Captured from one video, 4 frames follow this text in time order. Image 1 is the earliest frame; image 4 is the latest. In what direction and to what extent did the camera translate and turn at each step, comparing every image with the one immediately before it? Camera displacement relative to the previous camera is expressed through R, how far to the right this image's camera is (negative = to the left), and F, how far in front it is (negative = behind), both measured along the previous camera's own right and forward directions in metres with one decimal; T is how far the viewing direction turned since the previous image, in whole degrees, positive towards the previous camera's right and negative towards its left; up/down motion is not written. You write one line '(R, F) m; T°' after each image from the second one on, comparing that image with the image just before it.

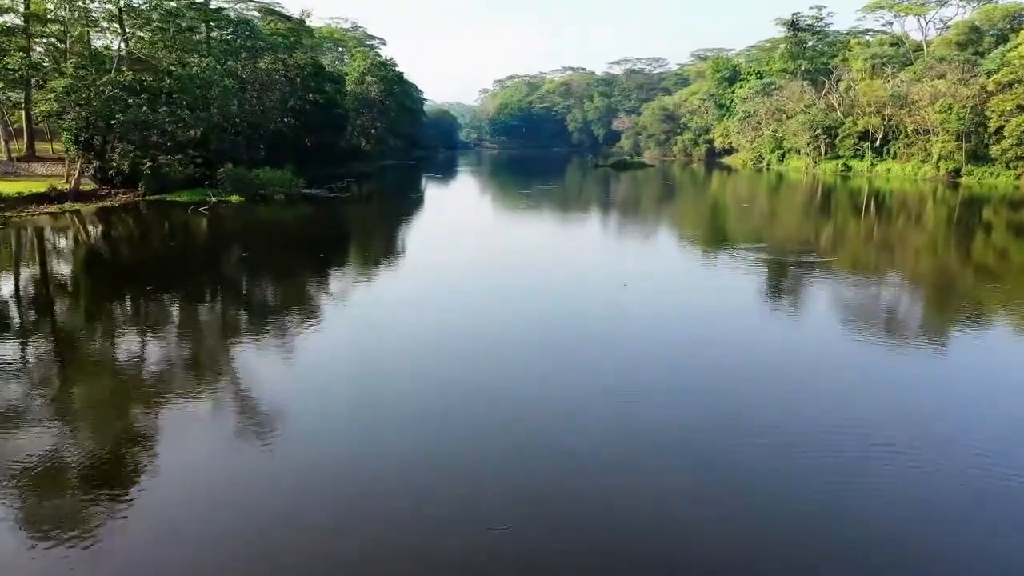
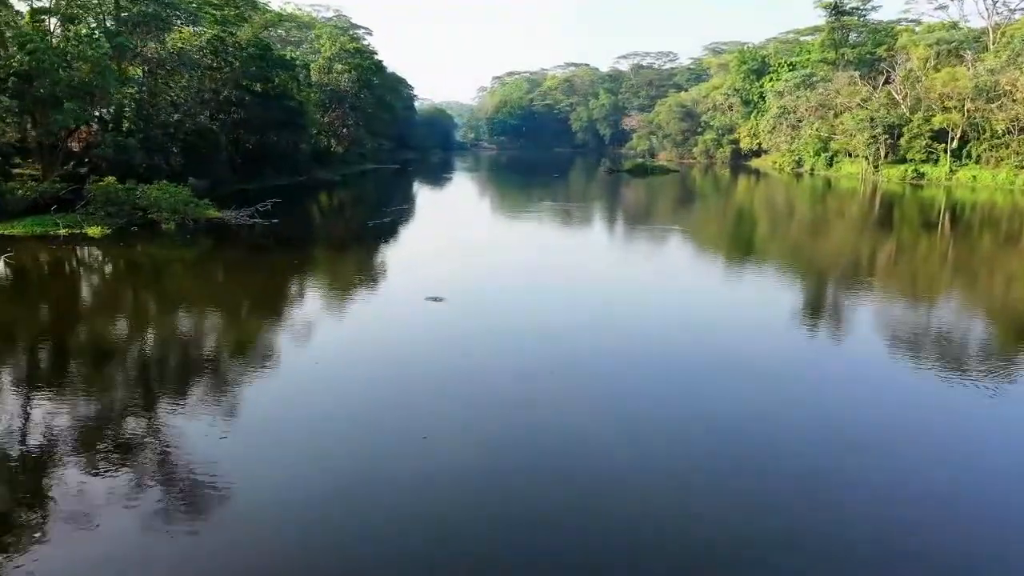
(0.0, +4.3) m; 0°
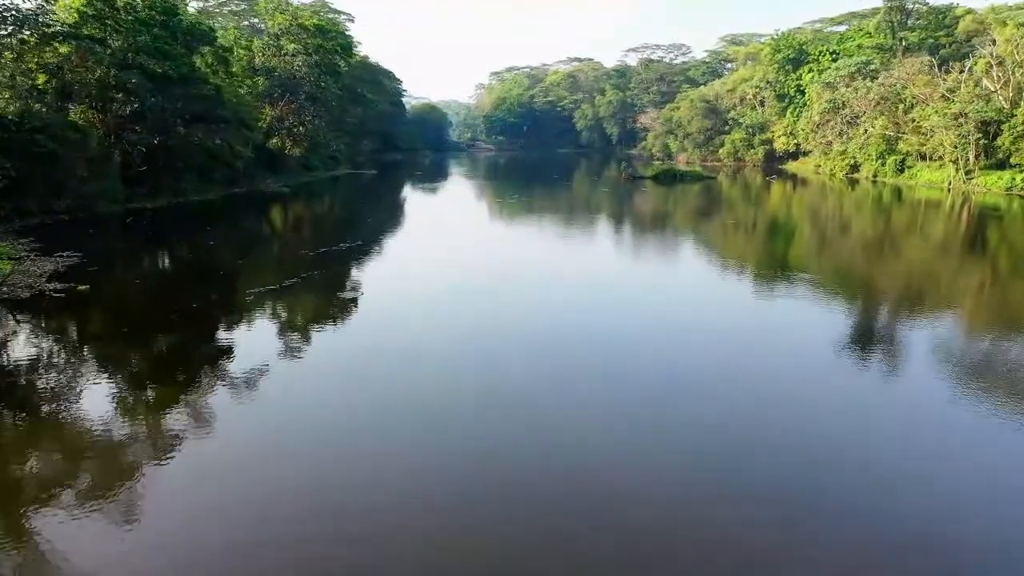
(0.0, +4.4) m; 0°
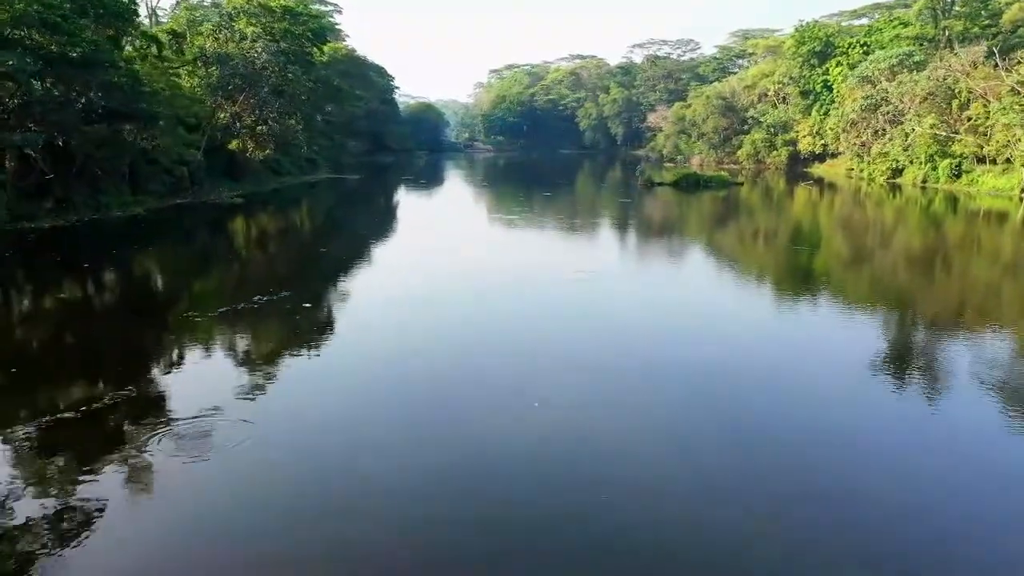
(0.0, +2.5) m; 0°
